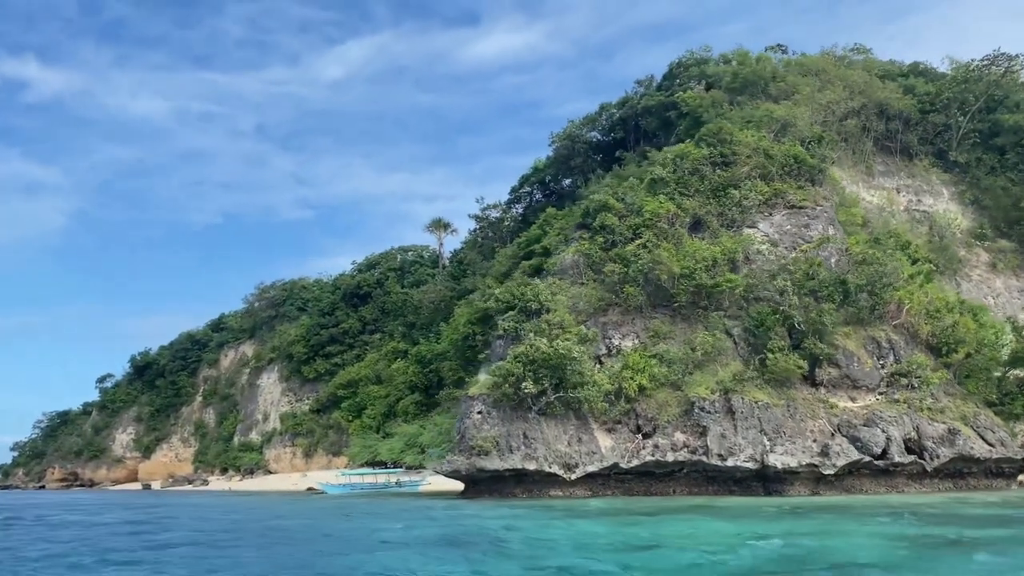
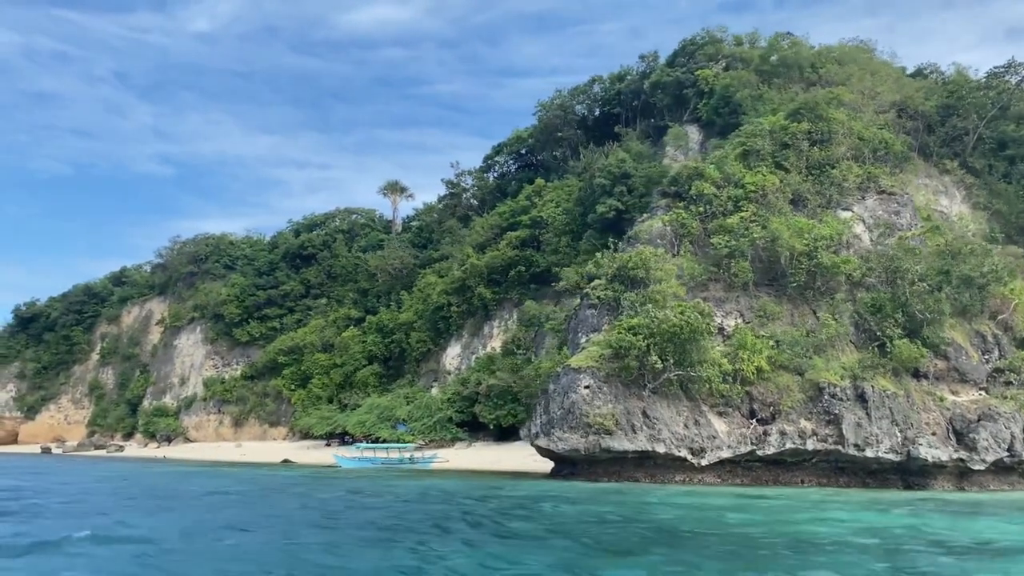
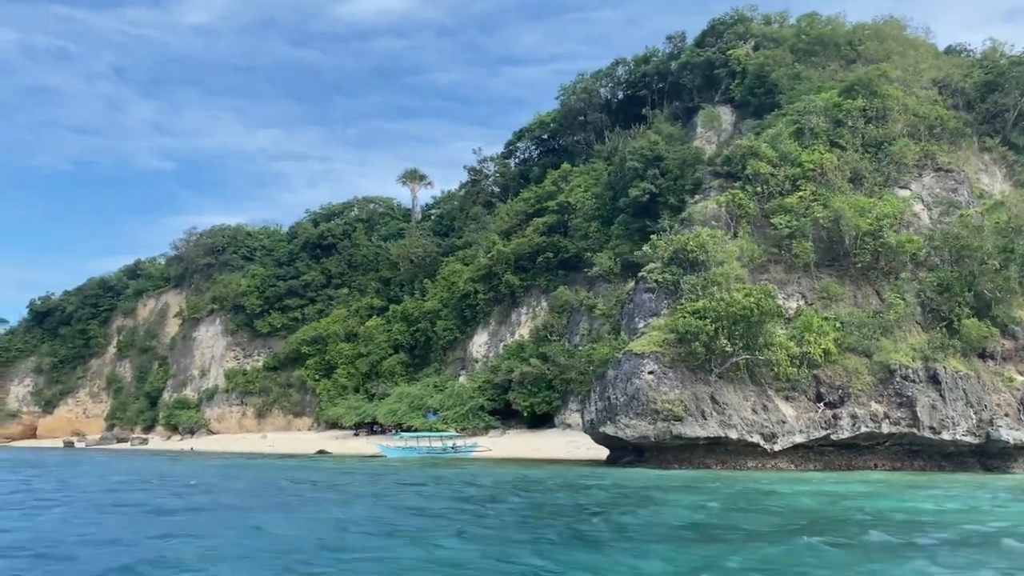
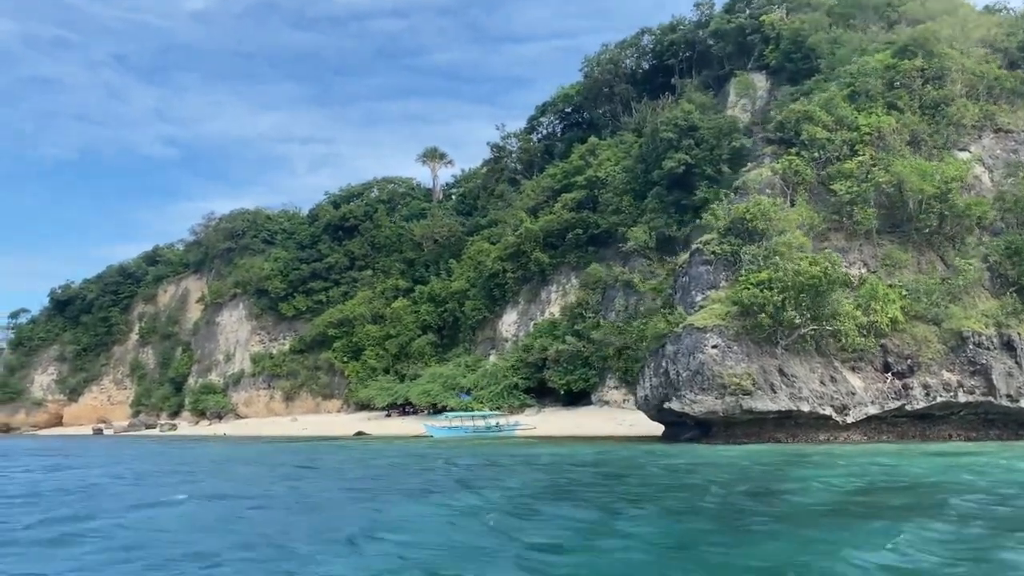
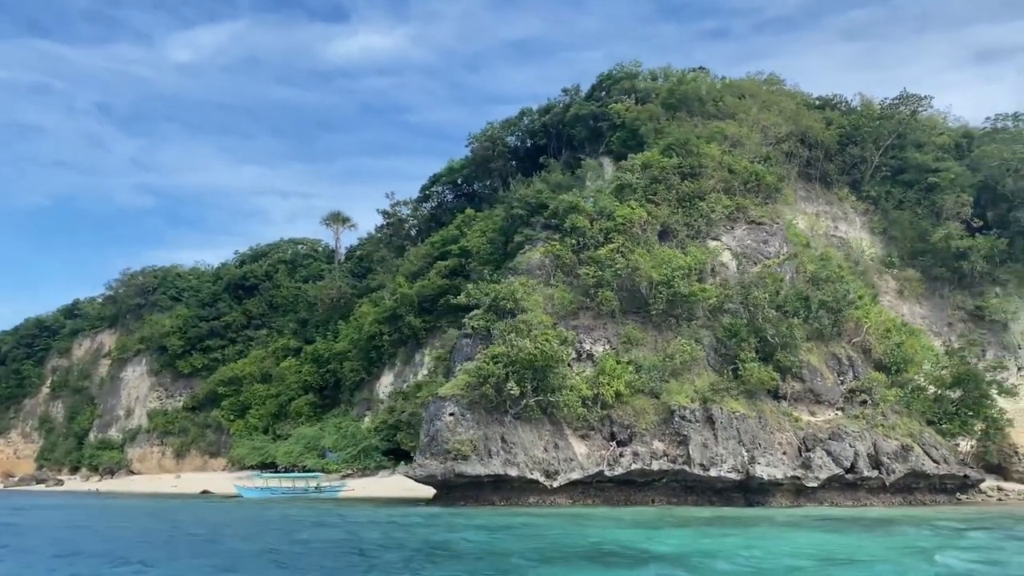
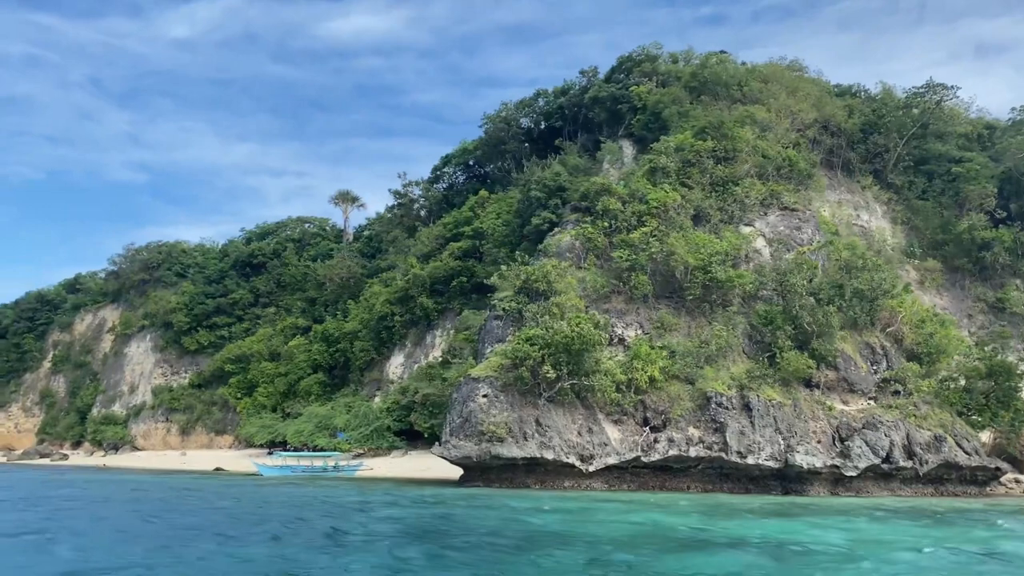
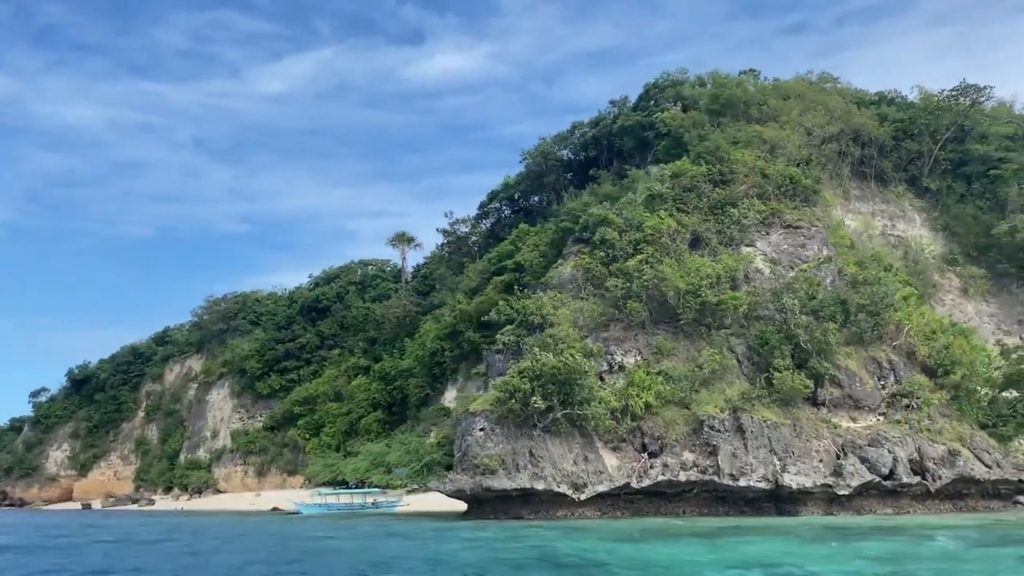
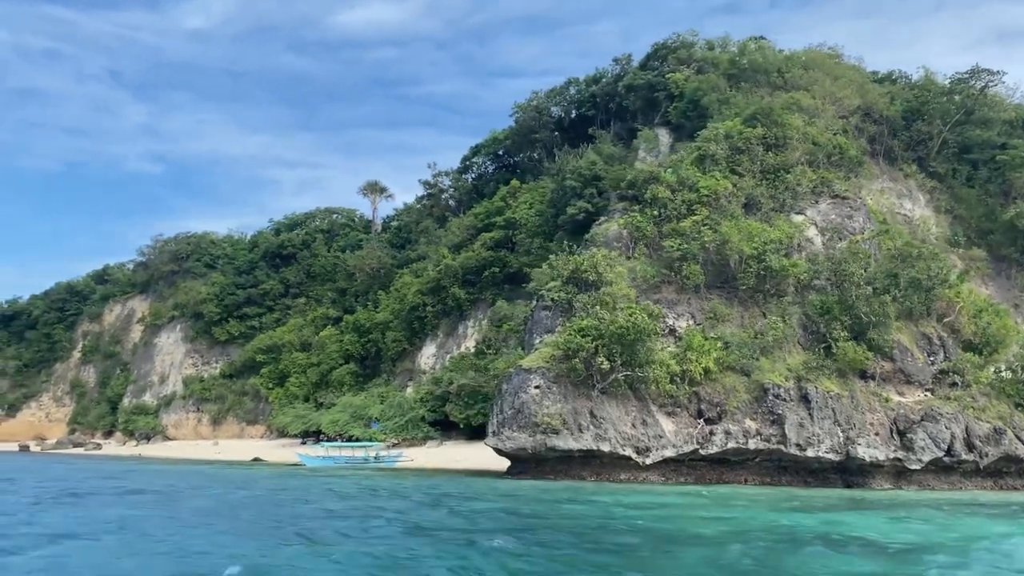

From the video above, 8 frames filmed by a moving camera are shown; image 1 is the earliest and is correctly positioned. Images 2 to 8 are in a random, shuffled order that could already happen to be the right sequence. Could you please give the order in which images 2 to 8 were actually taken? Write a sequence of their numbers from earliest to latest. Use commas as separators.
7, 5, 6, 8, 2, 3, 4
